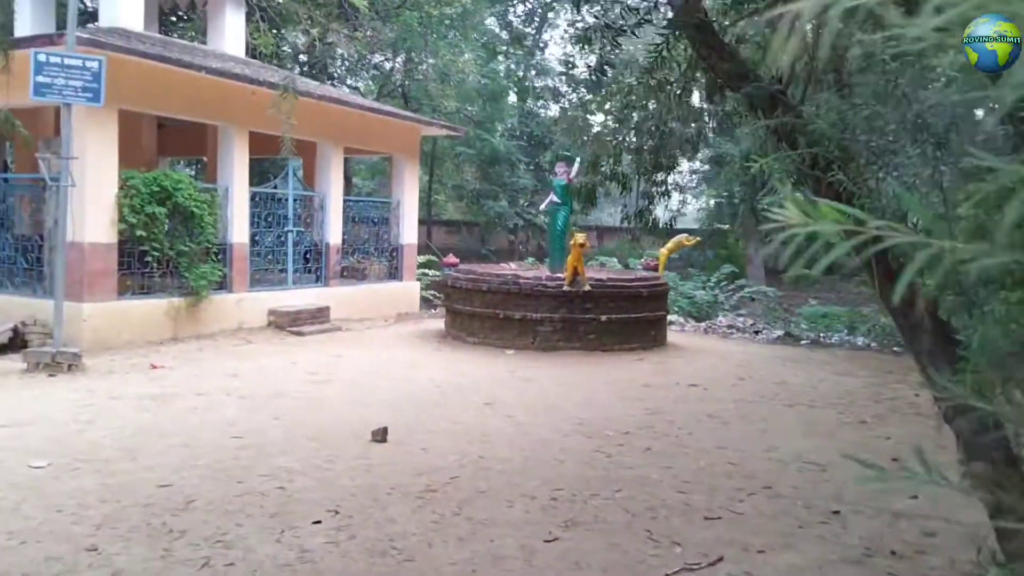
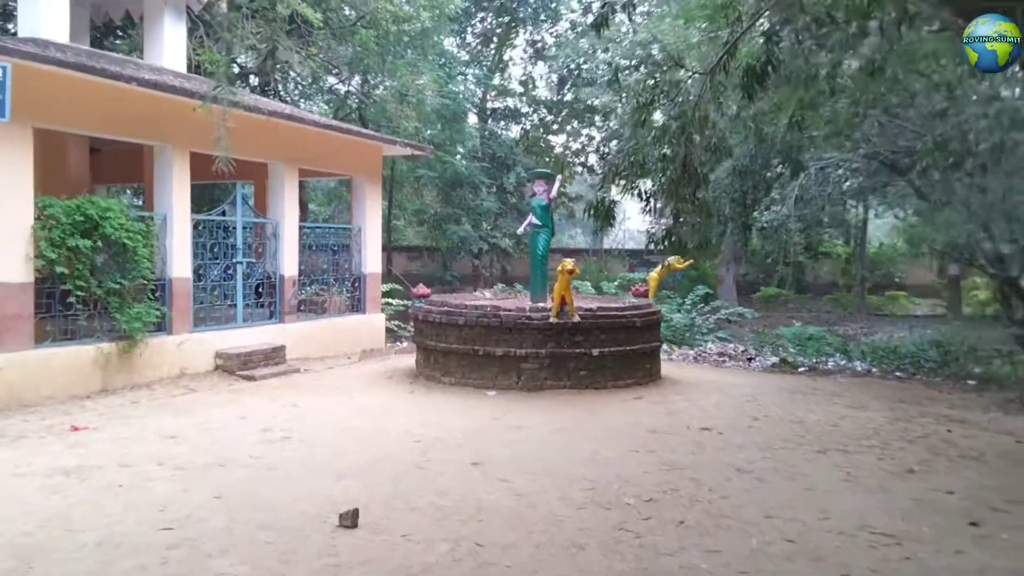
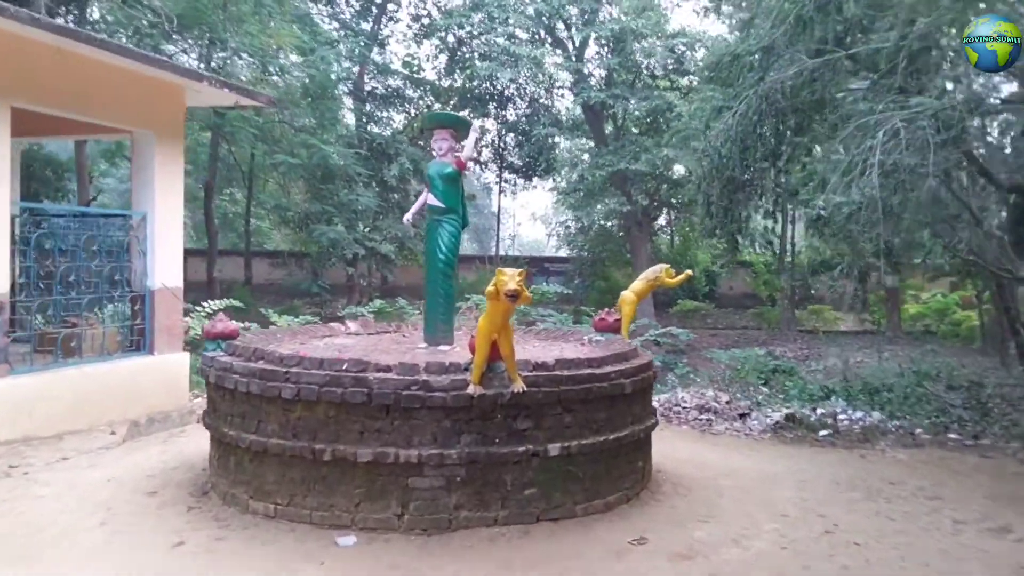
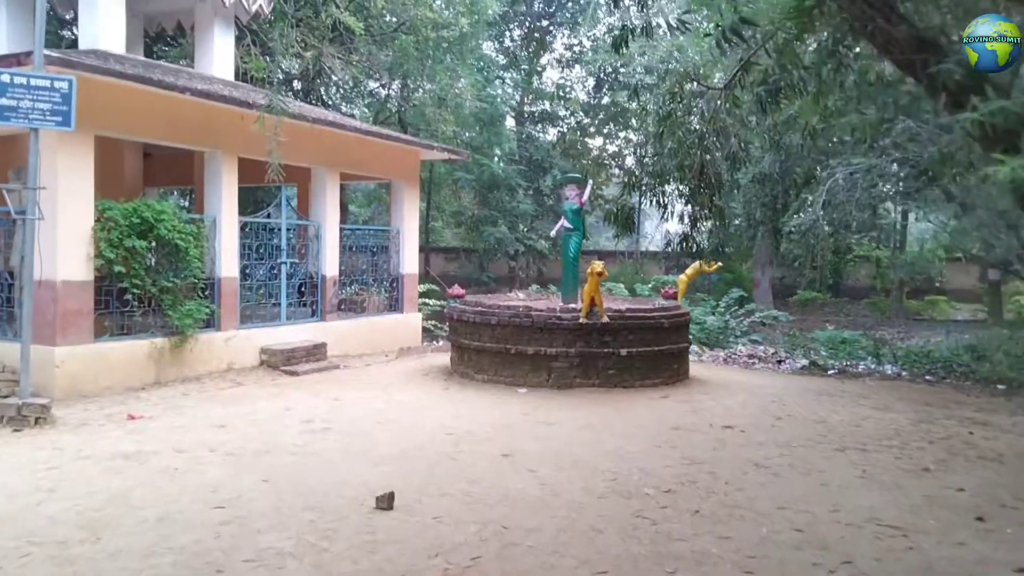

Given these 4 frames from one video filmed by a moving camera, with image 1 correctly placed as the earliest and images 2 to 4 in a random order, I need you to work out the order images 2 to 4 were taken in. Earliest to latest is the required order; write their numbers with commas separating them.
4, 2, 3
